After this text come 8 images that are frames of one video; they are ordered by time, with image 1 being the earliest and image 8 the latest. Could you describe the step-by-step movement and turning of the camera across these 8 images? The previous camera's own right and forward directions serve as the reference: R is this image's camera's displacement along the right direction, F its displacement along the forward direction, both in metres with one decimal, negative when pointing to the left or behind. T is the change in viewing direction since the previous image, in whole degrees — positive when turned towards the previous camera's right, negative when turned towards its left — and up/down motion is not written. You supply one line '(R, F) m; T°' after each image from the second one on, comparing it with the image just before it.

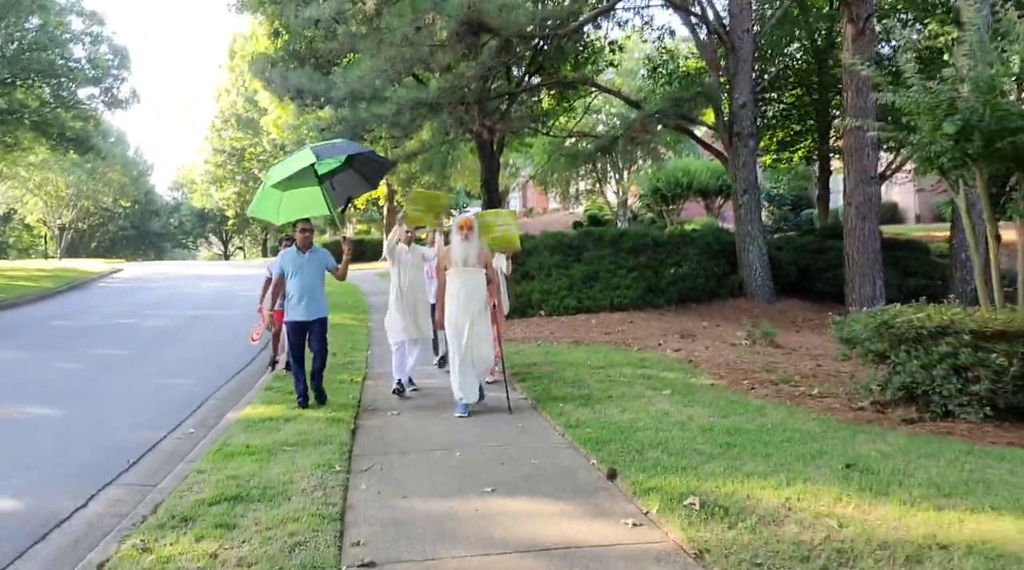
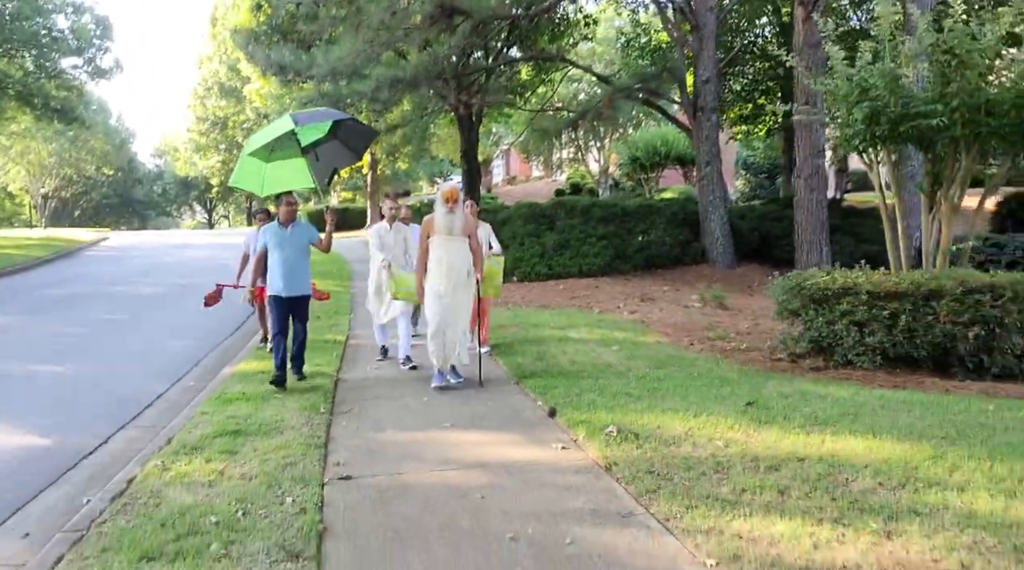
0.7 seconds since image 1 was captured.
(+0.2, -1.1) m; +1°
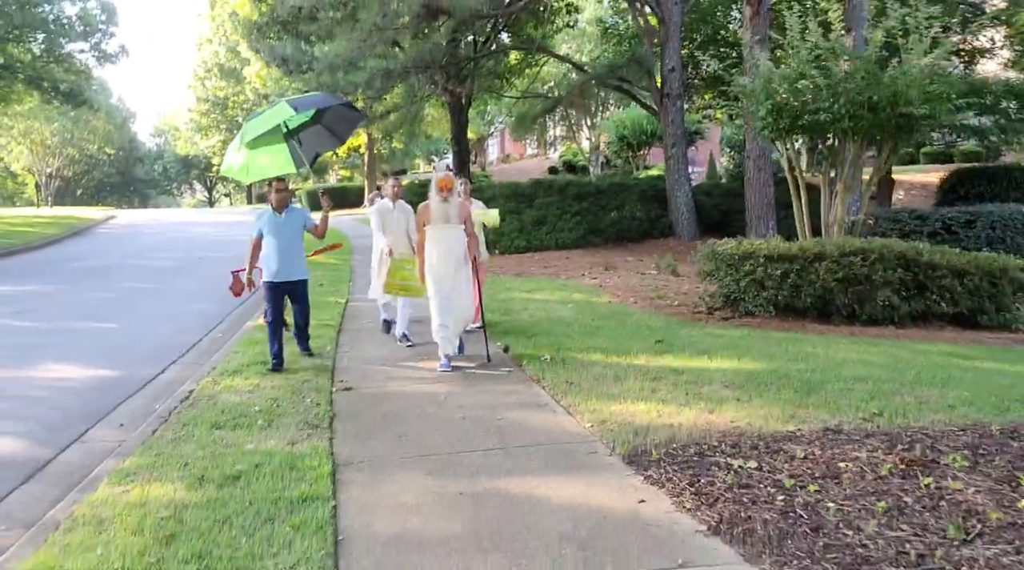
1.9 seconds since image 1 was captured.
(+0.3, -2.0) m; 0°
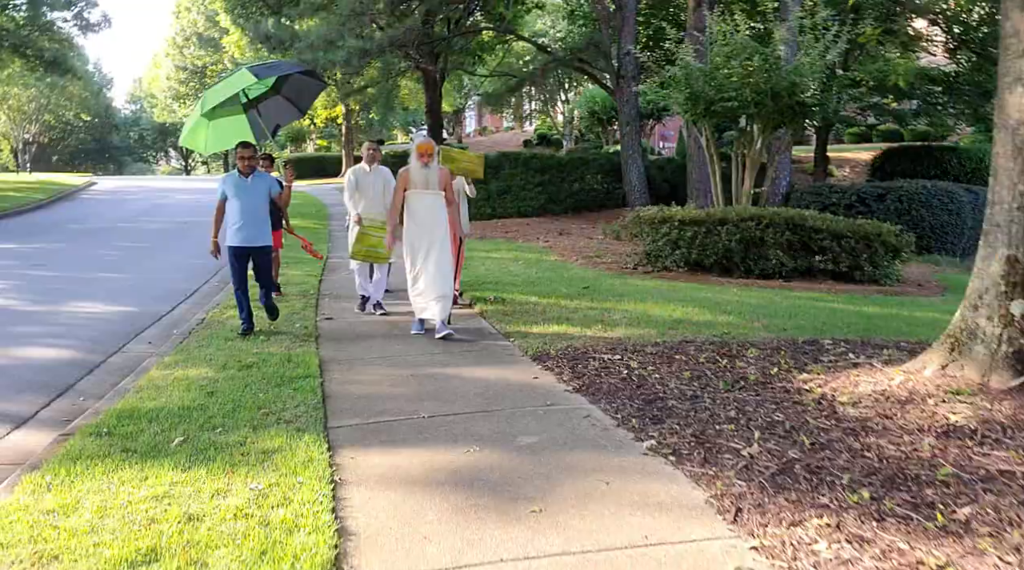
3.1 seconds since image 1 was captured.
(+0.3, -2.0) m; +1°
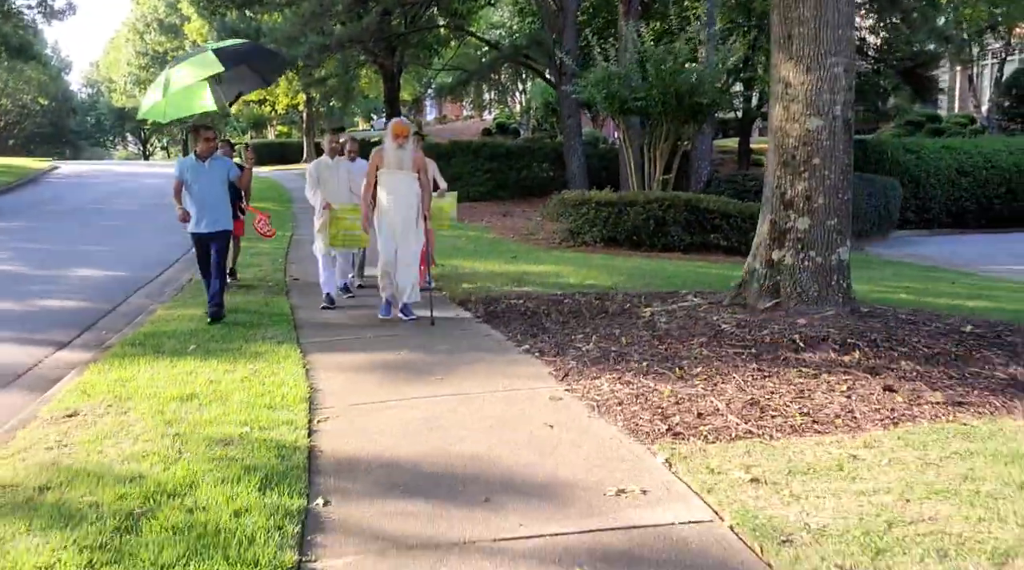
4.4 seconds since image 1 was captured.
(+0.3, -2.1) m; +2°
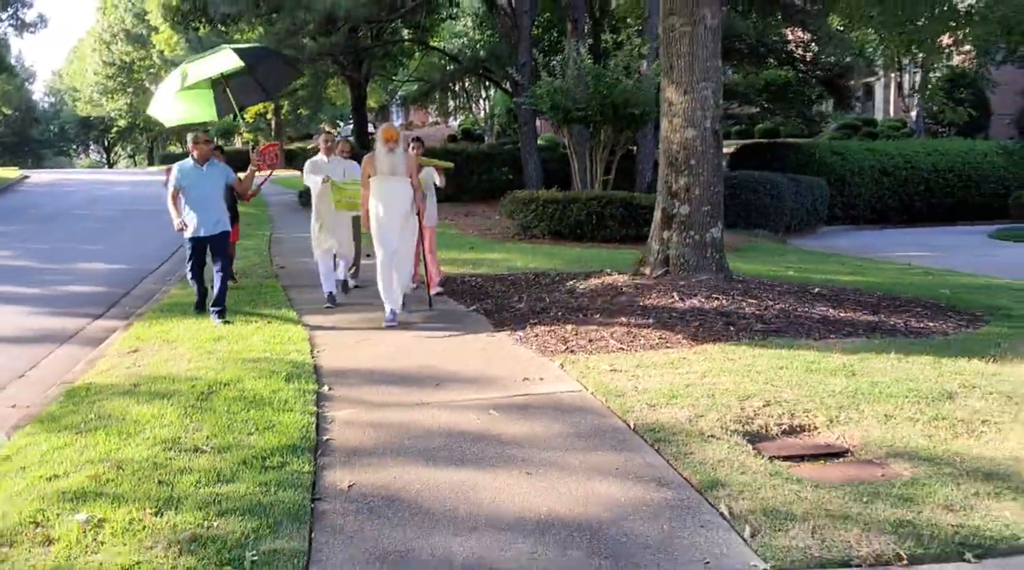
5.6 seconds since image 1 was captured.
(+0.2, -2.0) m; +2°
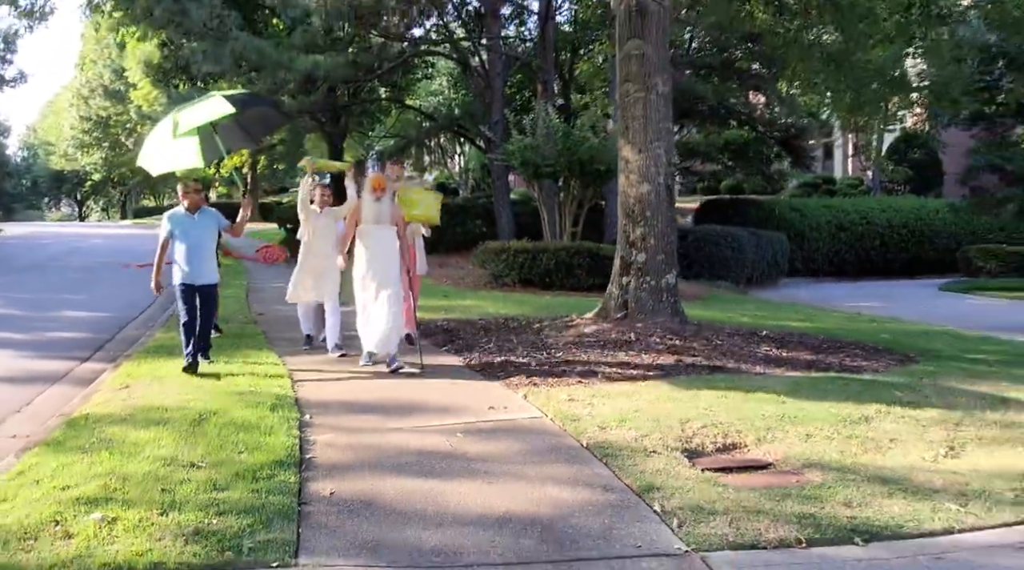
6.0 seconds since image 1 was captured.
(0.0, -0.6) m; +2°
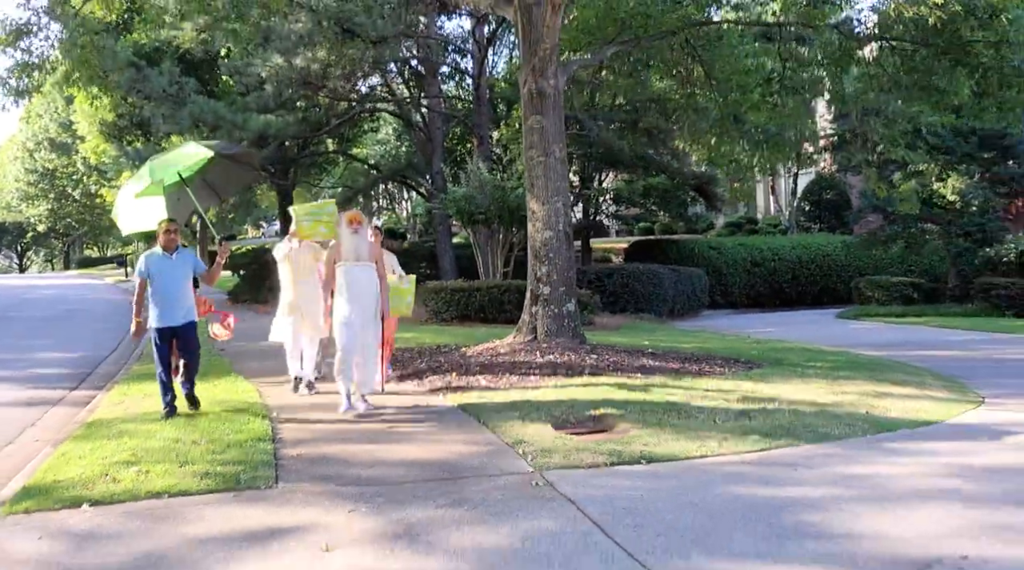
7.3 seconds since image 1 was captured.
(+0.3, -2.0) m; +3°
